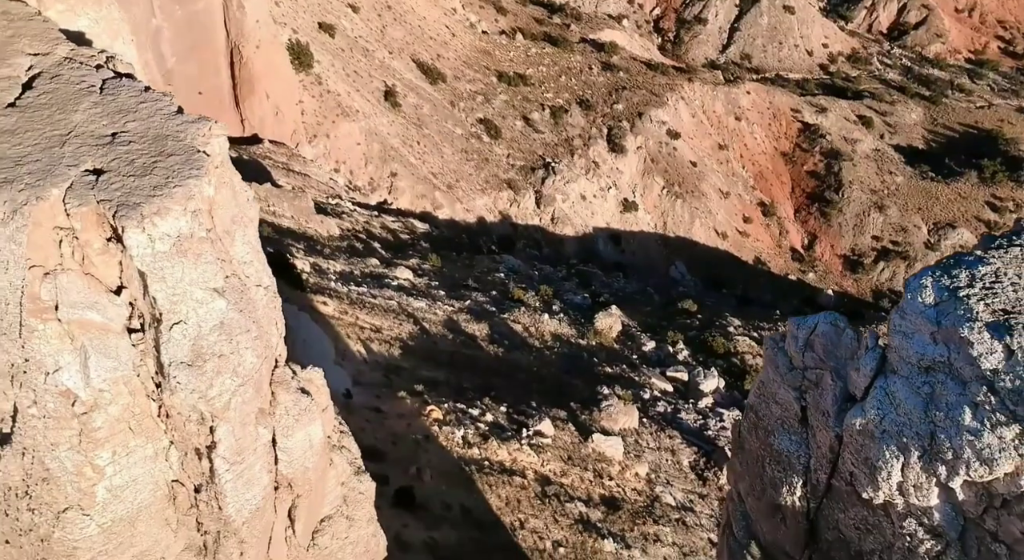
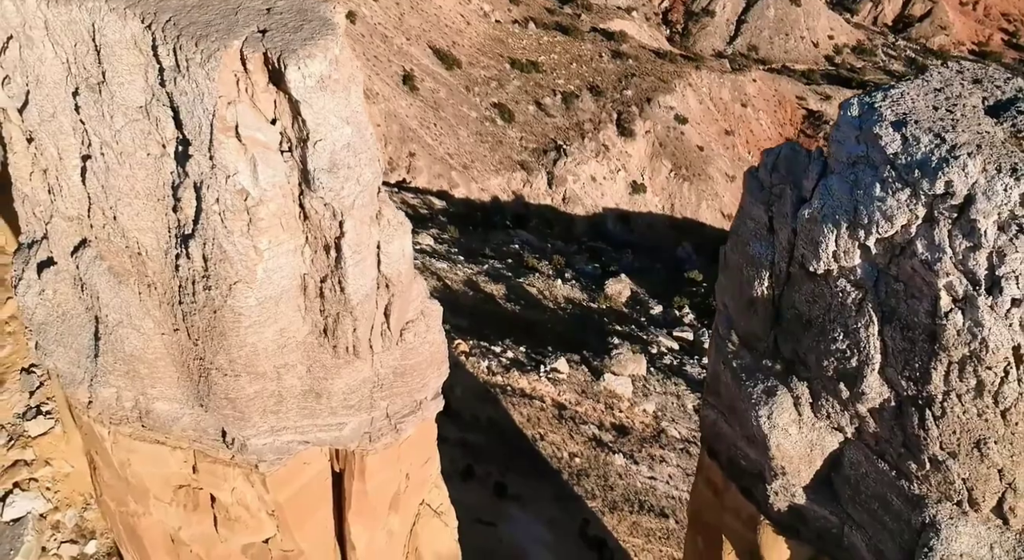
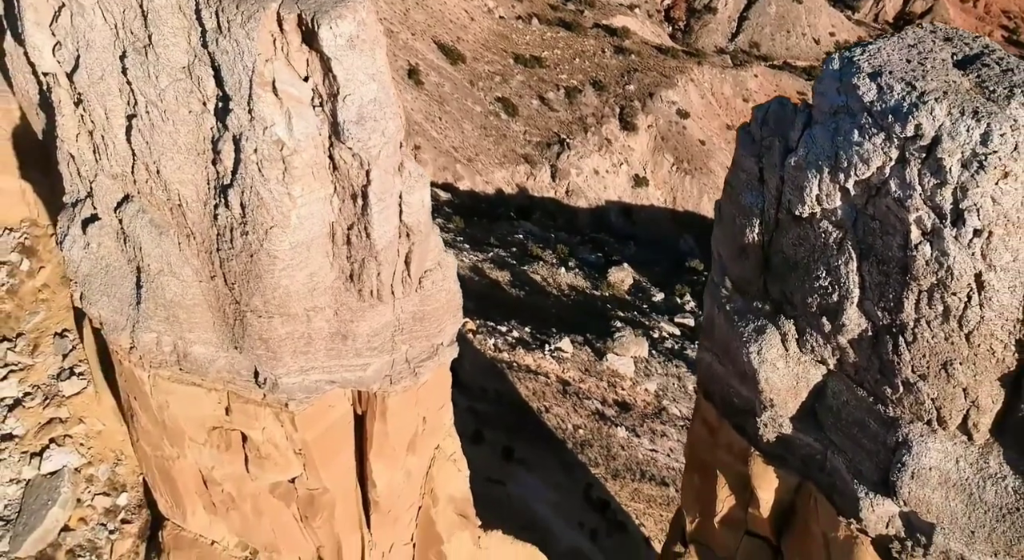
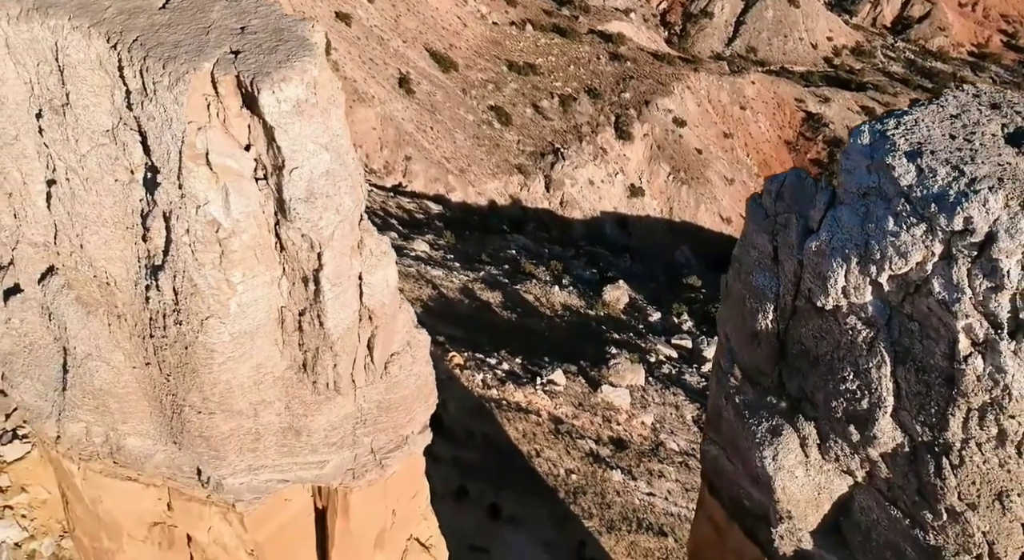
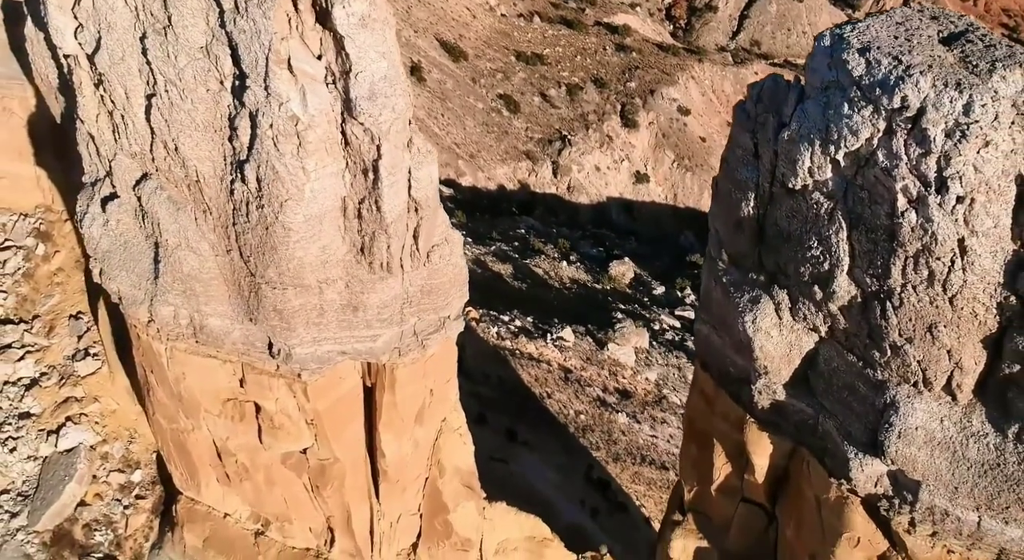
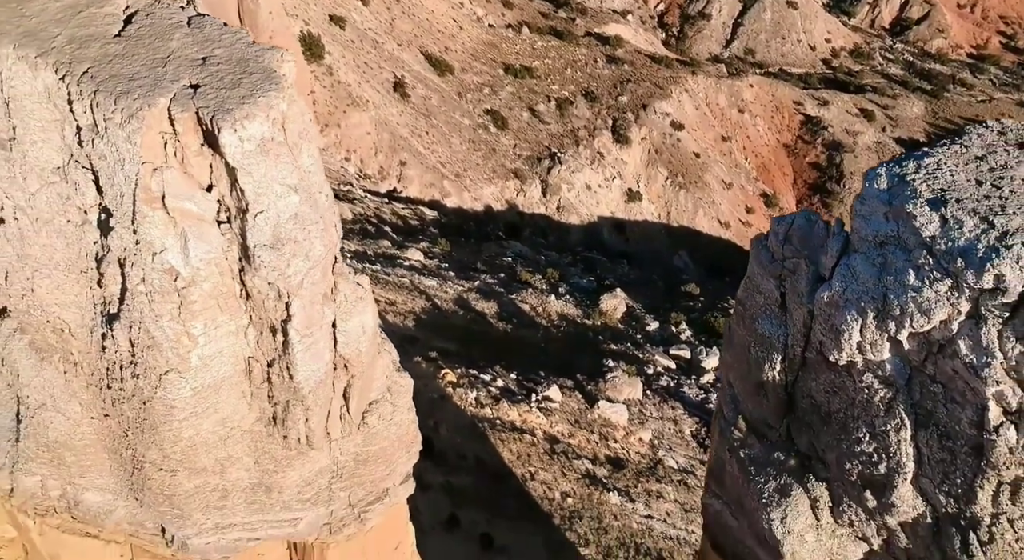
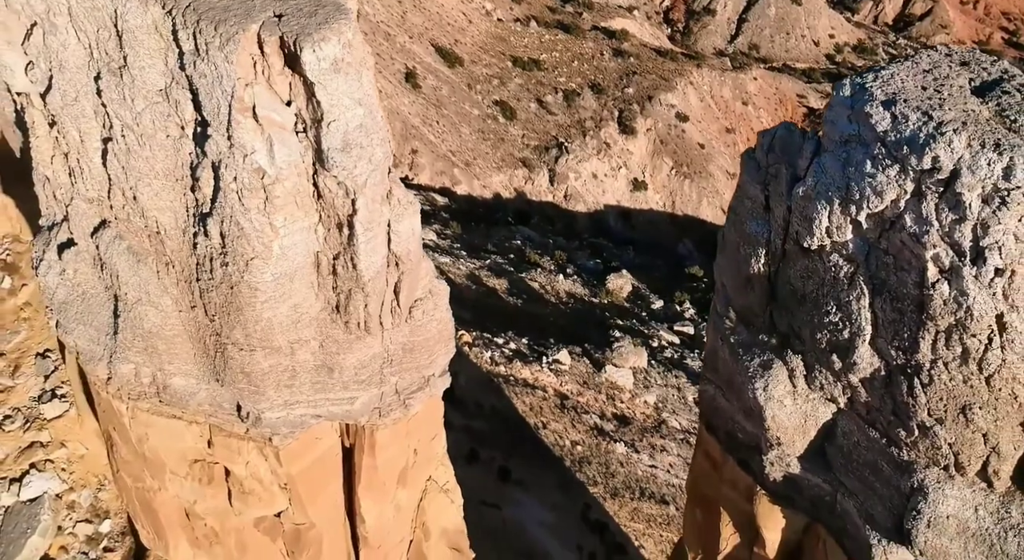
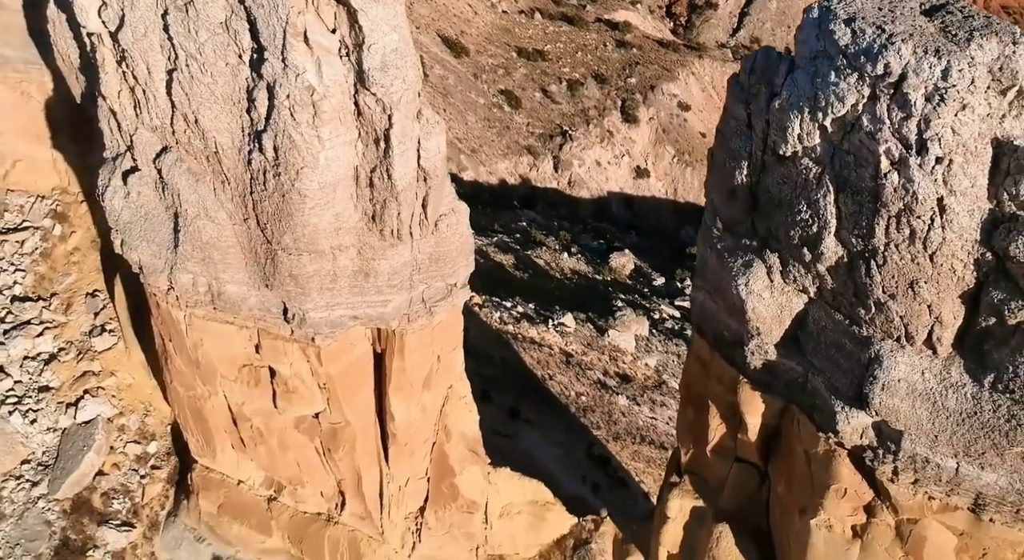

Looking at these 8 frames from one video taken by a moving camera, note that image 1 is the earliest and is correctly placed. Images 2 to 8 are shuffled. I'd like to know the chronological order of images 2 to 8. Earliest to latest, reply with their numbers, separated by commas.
6, 4, 2, 7, 3, 5, 8
